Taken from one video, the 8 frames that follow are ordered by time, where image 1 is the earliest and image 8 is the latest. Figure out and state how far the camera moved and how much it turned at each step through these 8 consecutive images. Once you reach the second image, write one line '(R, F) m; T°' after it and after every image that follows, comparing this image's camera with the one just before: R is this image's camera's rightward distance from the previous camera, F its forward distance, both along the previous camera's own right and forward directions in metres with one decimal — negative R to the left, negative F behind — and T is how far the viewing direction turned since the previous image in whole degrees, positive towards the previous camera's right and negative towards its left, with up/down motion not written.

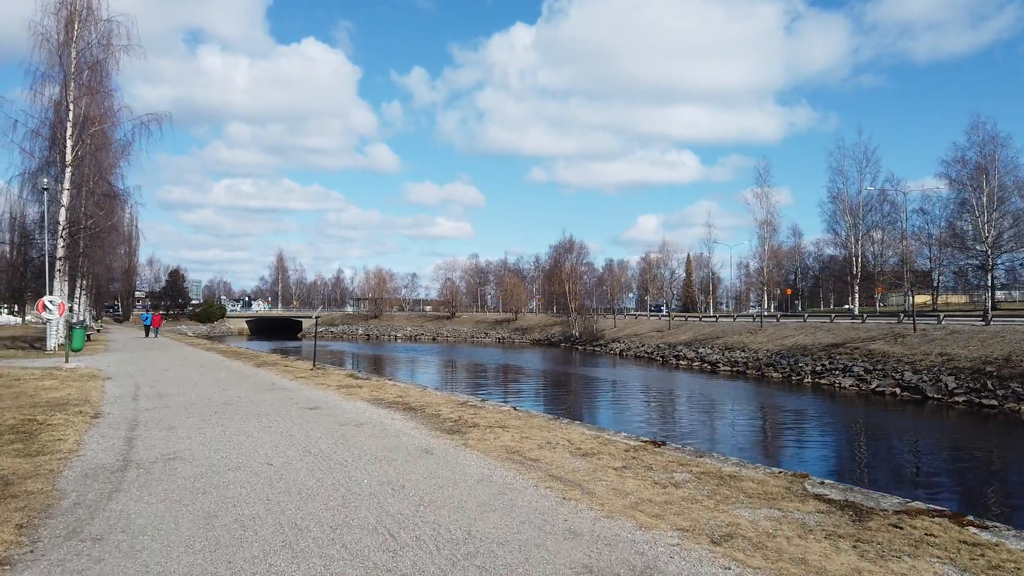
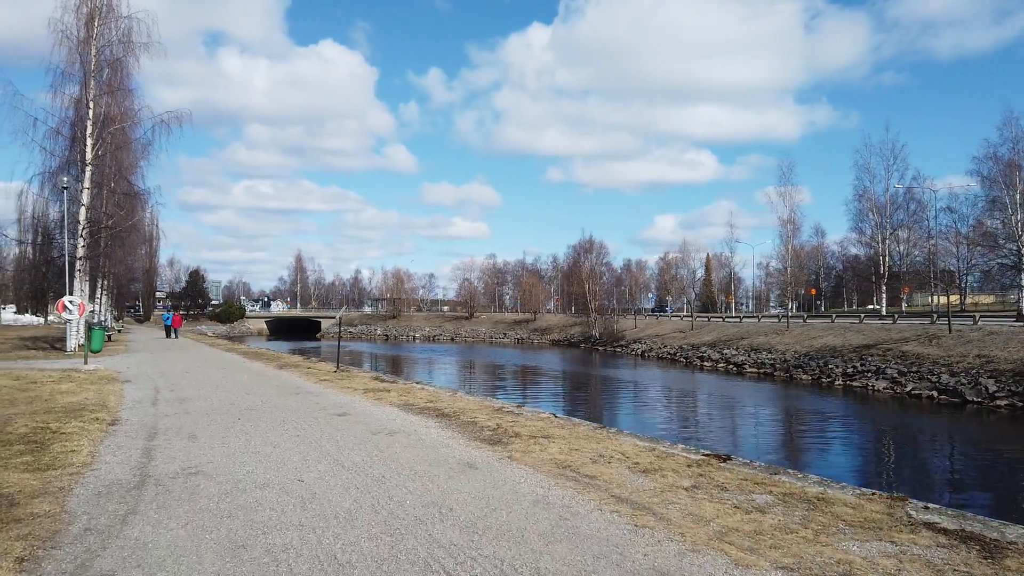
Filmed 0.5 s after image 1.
(-0.3, +0.6) m; -1°
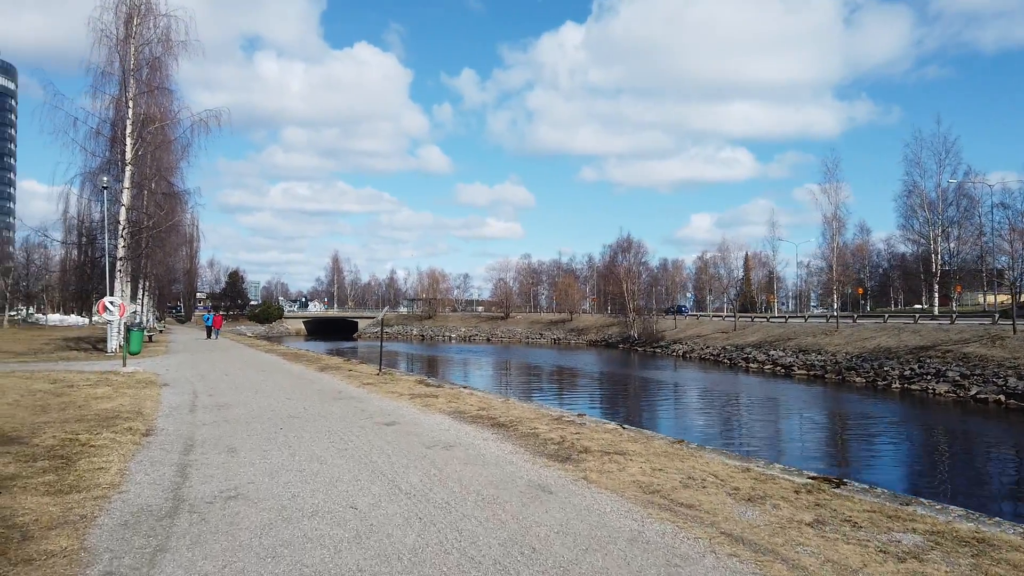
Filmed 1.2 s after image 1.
(-0.4, +0.8) m; -3°
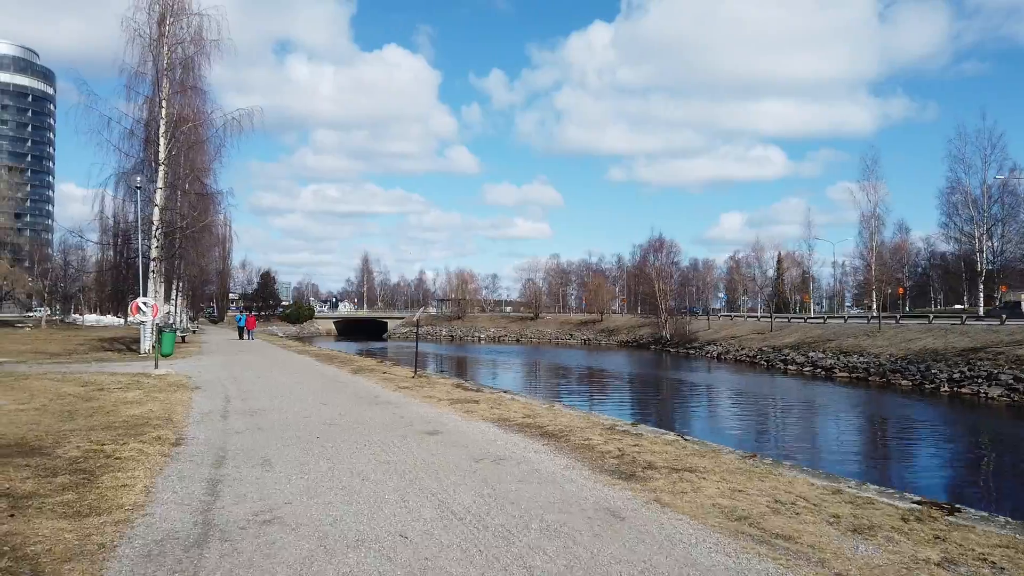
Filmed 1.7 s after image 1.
(-0.3, +0.6) m; -2°
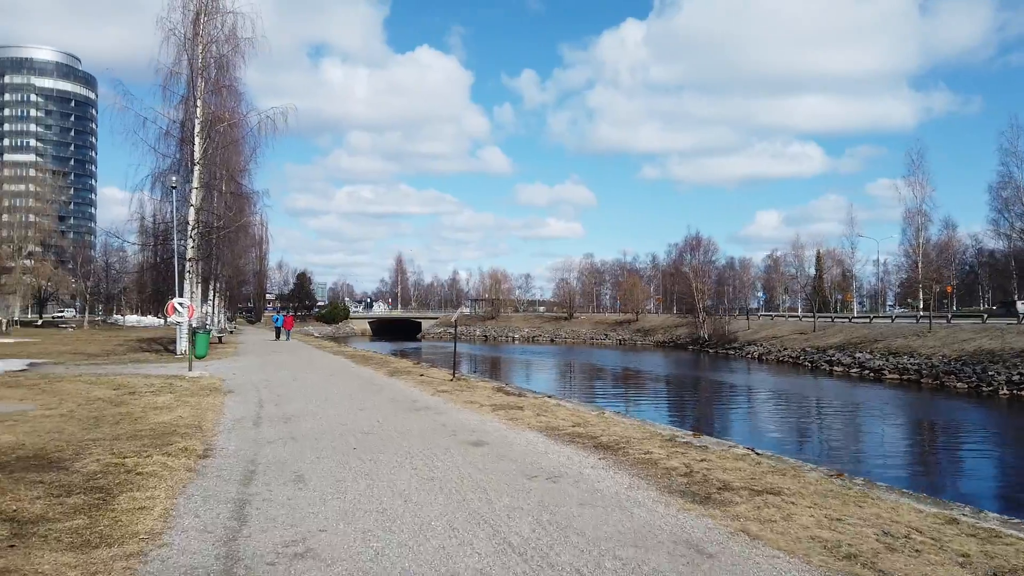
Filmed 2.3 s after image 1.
(-0.2, +0.6) m; -3°
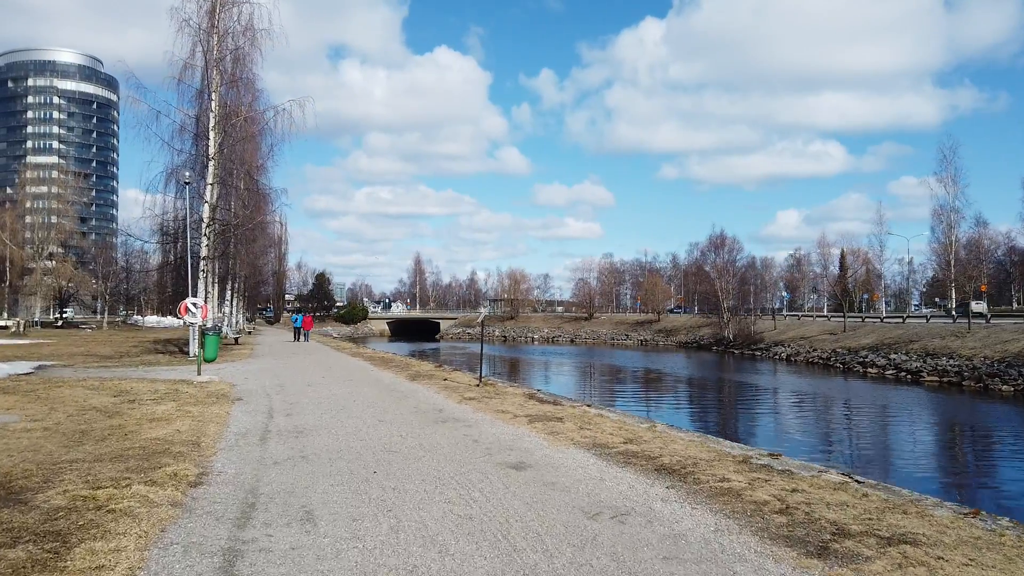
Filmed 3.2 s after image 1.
(-0.3, +1.0) m; -2°
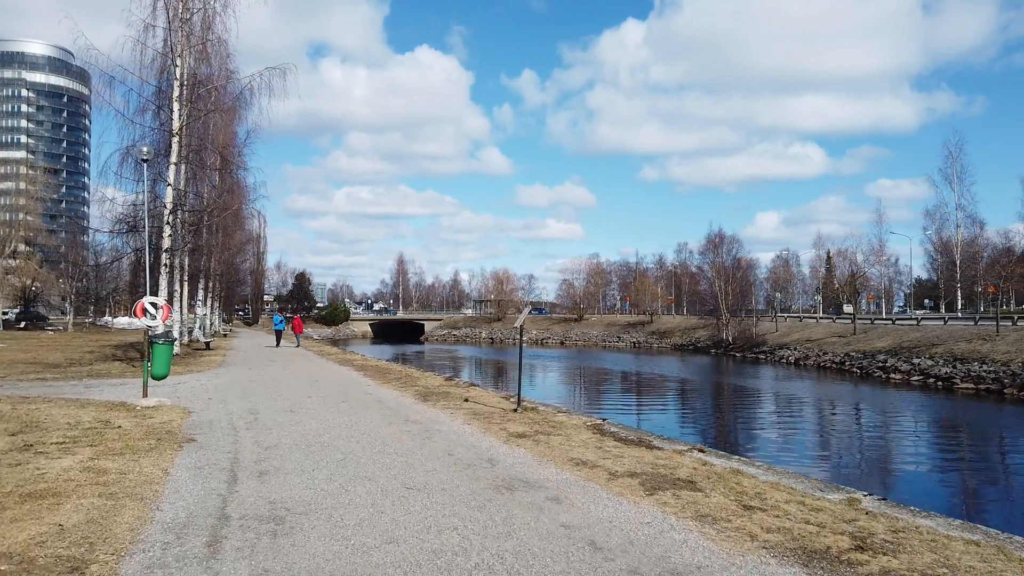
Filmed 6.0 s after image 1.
(-1.0, +3.1) m; +2°
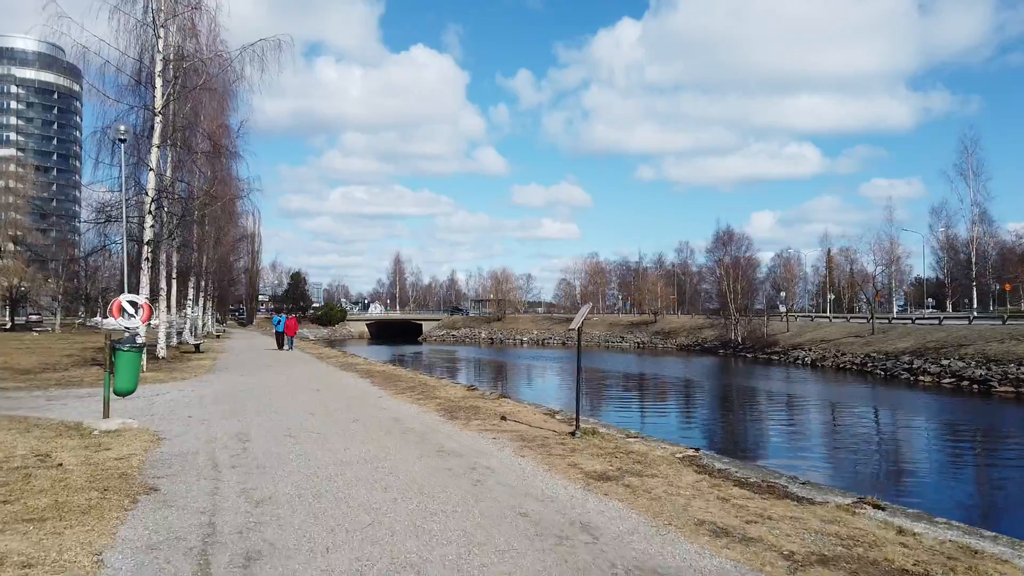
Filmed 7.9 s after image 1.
(-0.8, +2.0) m; 0°
